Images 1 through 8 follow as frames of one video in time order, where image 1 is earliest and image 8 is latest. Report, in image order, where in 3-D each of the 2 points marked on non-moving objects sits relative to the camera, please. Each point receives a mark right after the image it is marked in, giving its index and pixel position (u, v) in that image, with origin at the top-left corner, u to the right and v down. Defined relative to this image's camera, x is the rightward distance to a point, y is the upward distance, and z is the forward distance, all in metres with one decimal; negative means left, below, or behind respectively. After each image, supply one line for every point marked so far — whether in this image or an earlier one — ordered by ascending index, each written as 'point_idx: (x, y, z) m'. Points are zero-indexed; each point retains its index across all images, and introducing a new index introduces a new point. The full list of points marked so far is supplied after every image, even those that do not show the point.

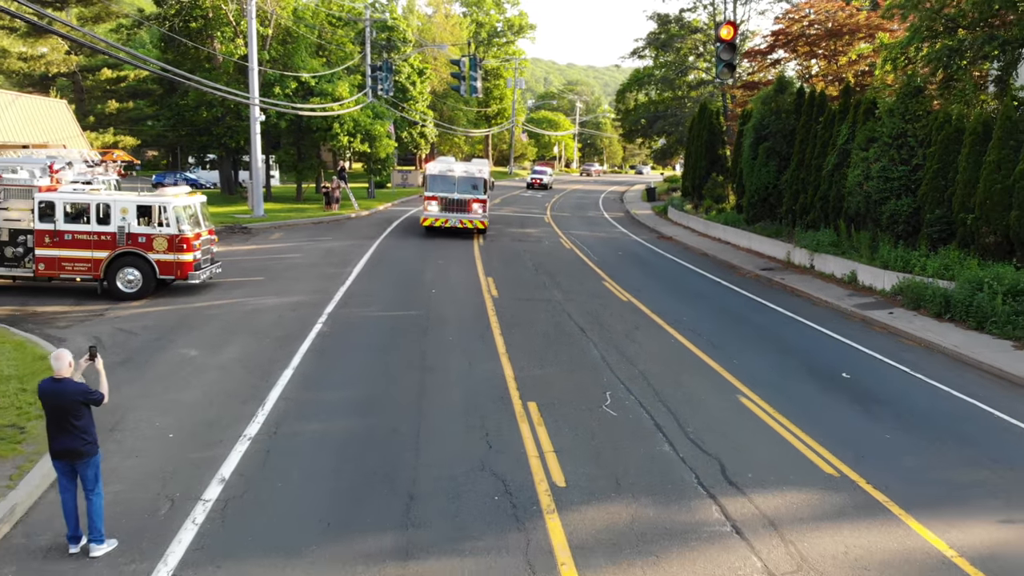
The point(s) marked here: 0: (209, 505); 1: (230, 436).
0: (-2.6, -2.0, +7.2) m
1: (-3.0, -1.7, +9.0) m
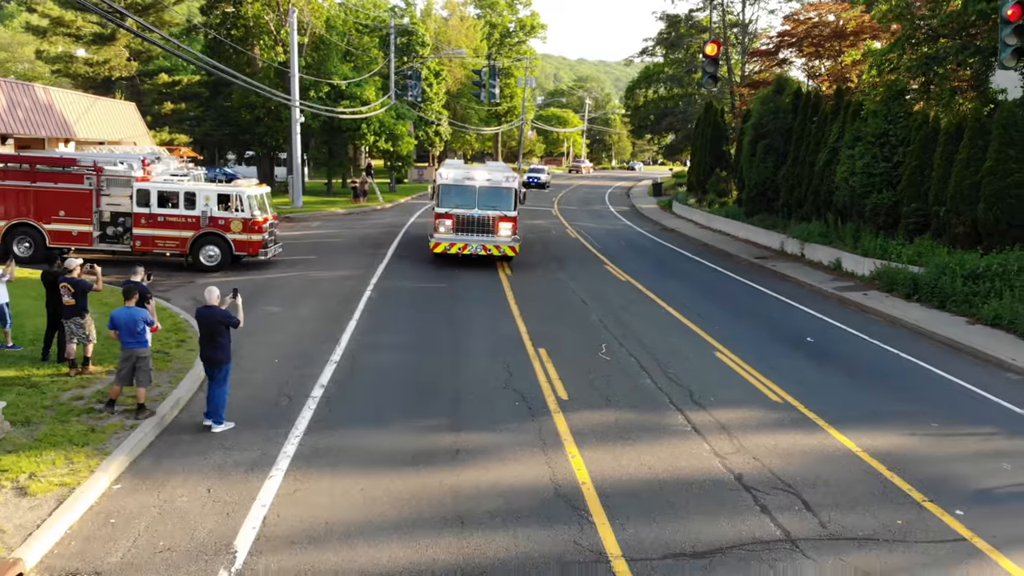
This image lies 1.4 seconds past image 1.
0: (-2.4, -1.5, +10.1) m
1: (-2.7, -1.2, +11.9) m
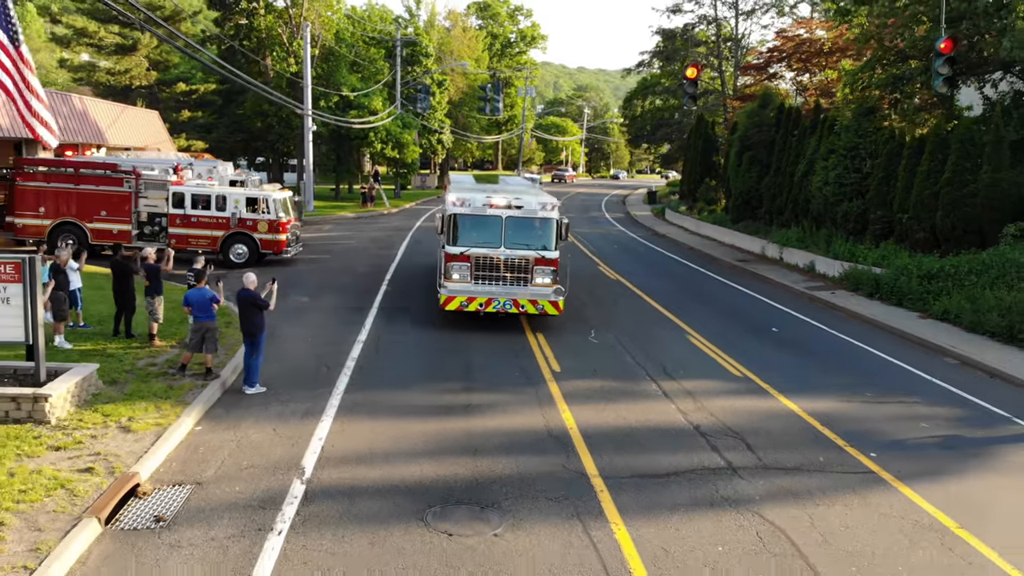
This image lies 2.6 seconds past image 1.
0: (-2.3, -1.3, +12.1) m
1: (-2.7, -1.0, +13.8) m
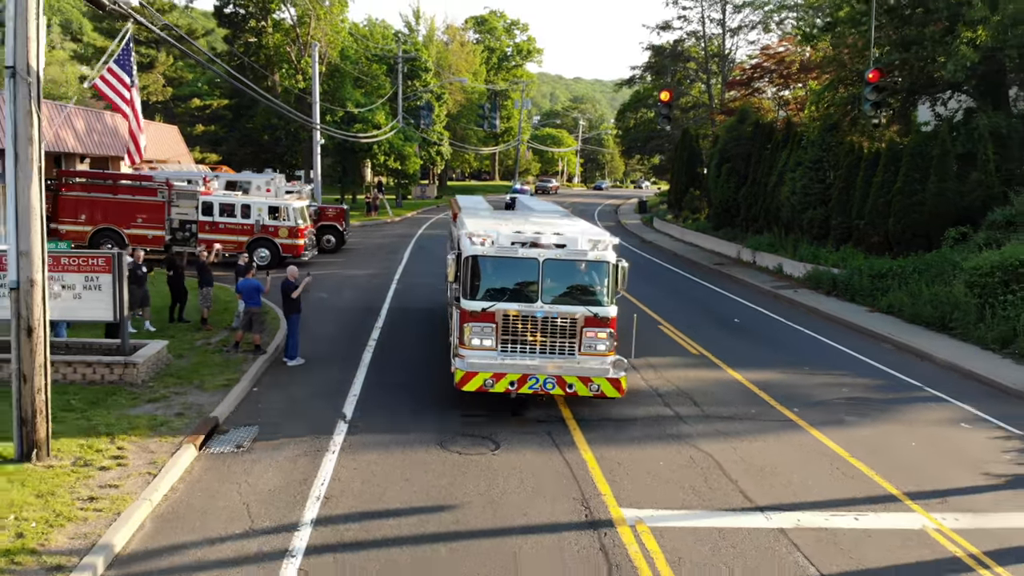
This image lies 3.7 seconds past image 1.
0: (-2.4, -1.2, +14.4) m
1: (-2.8, -0.9, +16.2) m
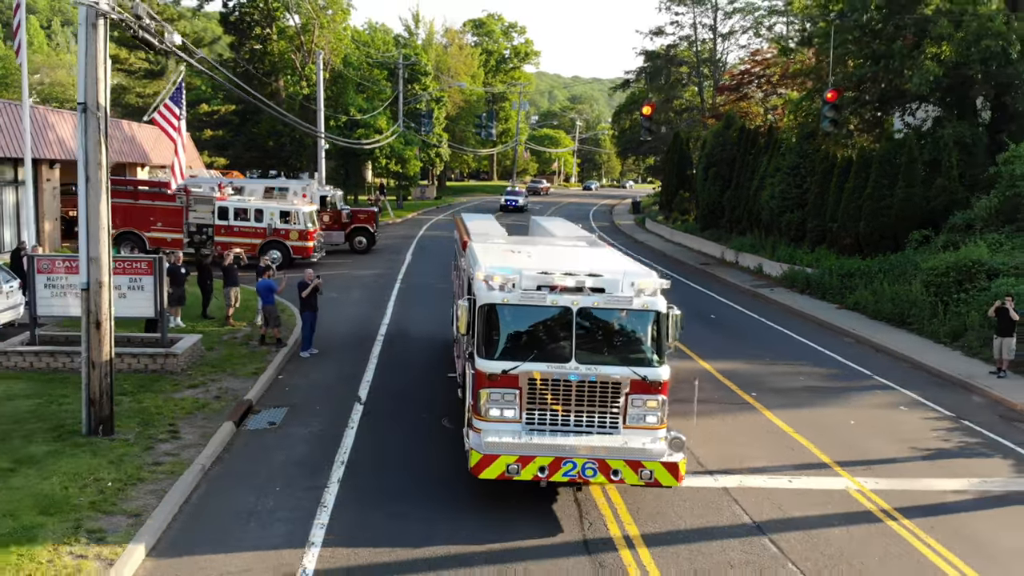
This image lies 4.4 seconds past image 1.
0: (-2.5, -1.2, +16.2) m
1: (-2.9, -0.9, +17.9) m
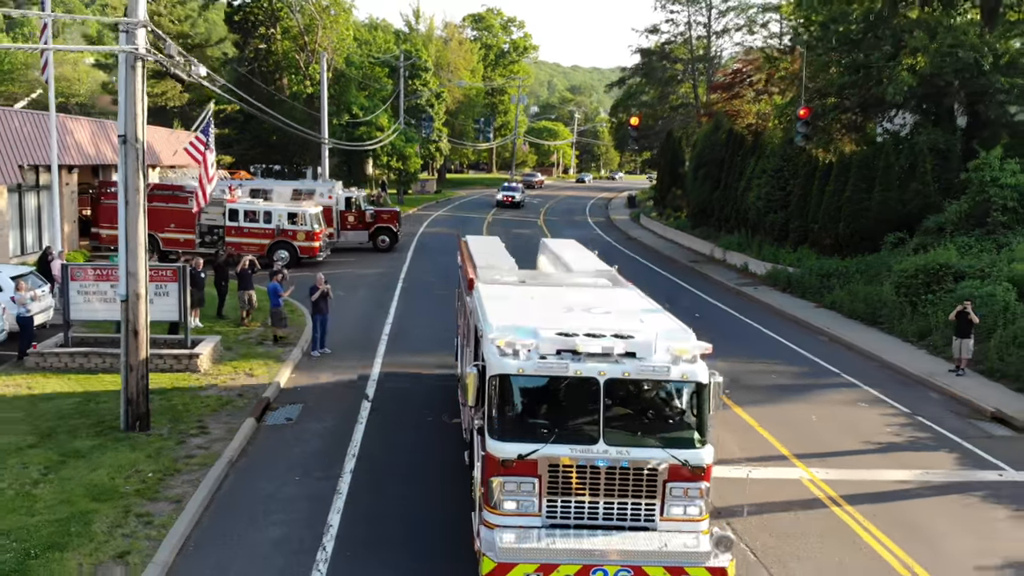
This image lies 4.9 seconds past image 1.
0: (-2.7, -1.3, +17.5) m
1: (-3.0, -1.0, +19.2) m
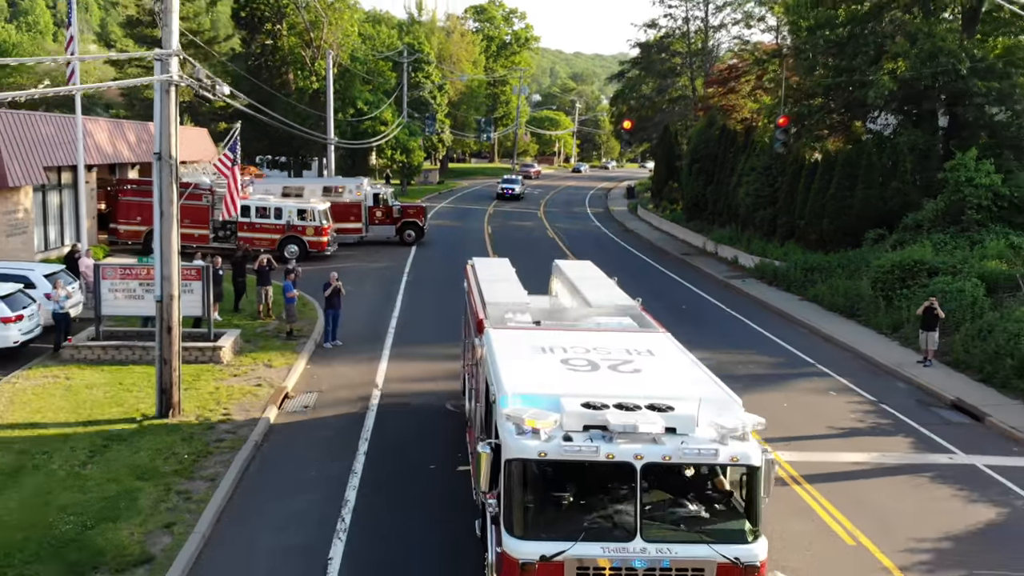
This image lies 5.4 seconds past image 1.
0: (-2.7, -1.2, +18.8) m
1: (-3.1, -0.9, +20.5) m
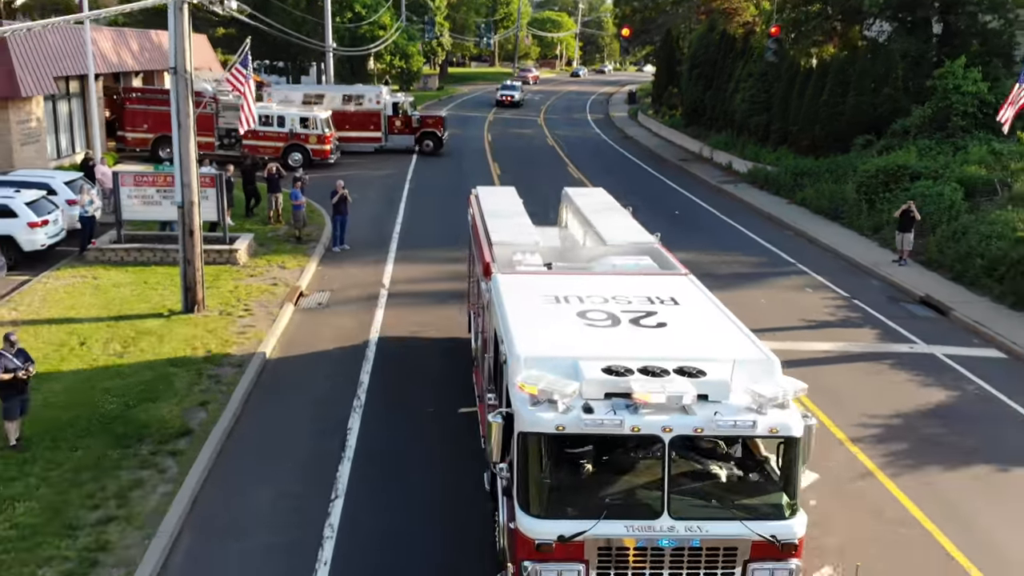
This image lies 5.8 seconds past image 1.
0: (-2.8, +1.0, +19.9) m
1: (-3.1, +1.5, +21.6) m
